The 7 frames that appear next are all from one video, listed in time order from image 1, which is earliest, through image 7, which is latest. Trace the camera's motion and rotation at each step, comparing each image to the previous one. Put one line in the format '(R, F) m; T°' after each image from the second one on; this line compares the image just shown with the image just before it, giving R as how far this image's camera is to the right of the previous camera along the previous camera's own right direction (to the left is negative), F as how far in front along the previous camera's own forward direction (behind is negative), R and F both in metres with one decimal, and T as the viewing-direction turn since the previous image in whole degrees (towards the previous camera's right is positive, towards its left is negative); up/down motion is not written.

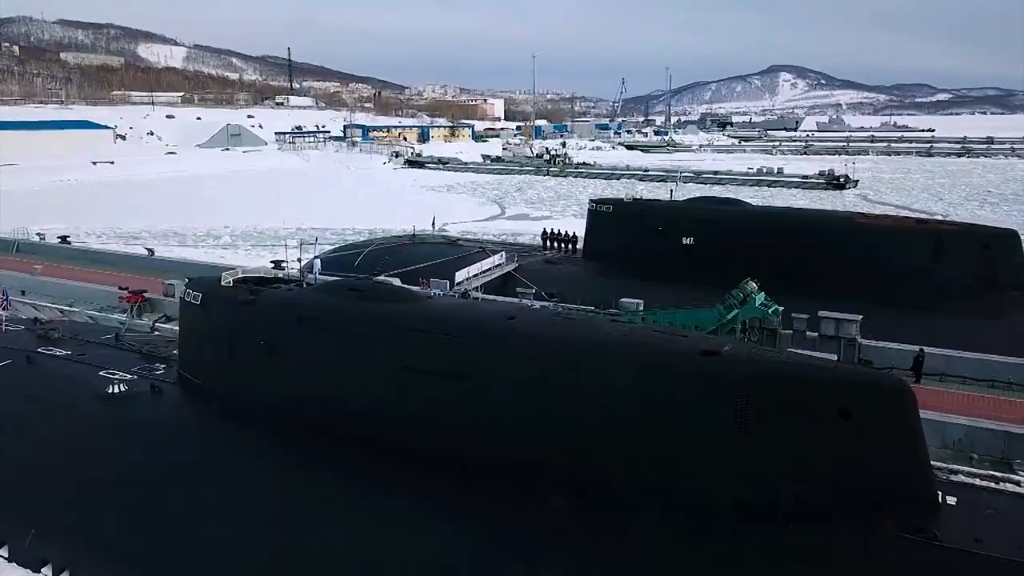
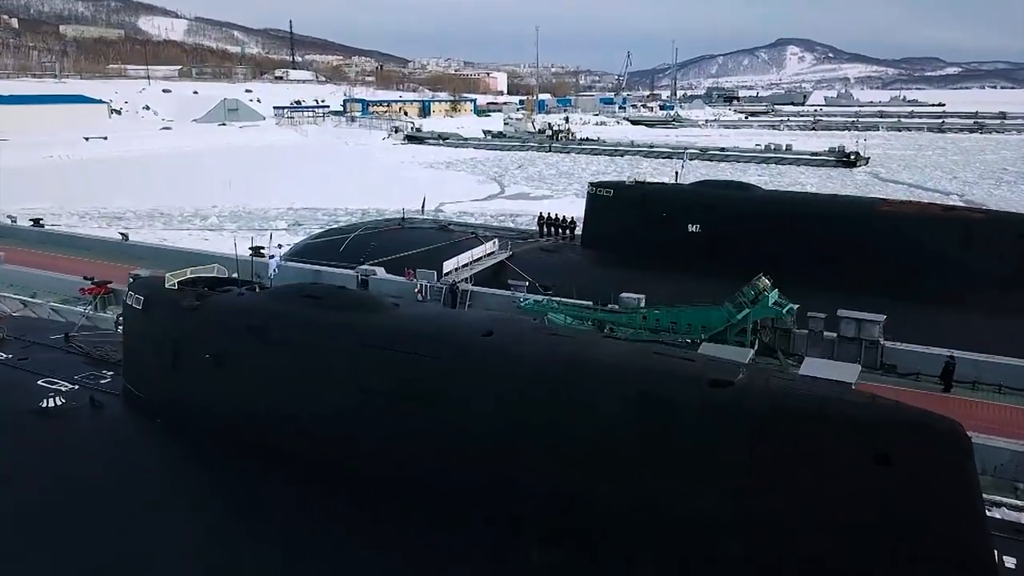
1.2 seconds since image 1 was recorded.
(+0.2, +0.9) m; 0°
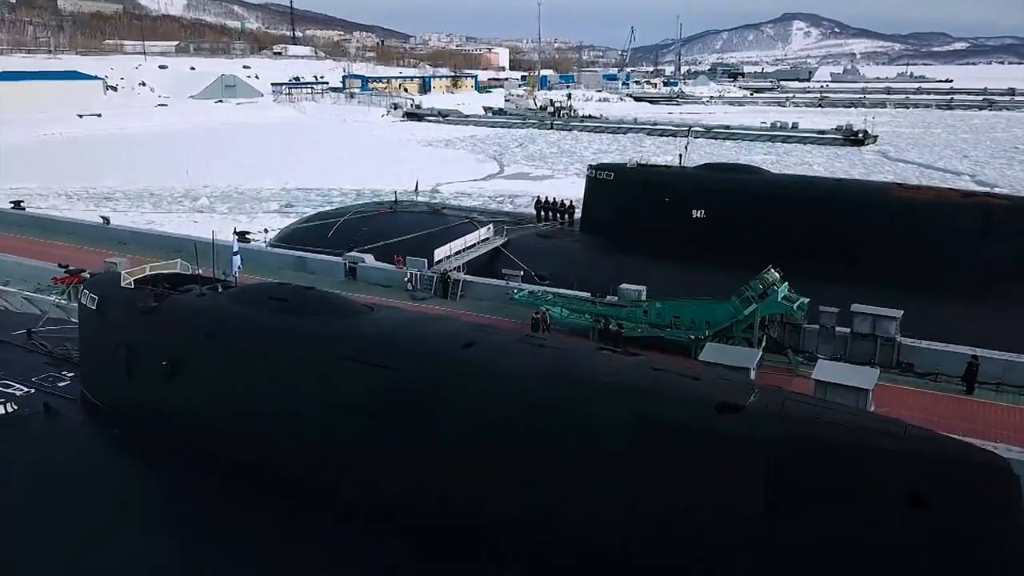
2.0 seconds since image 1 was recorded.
(+0.1, +0.6) m; 0°
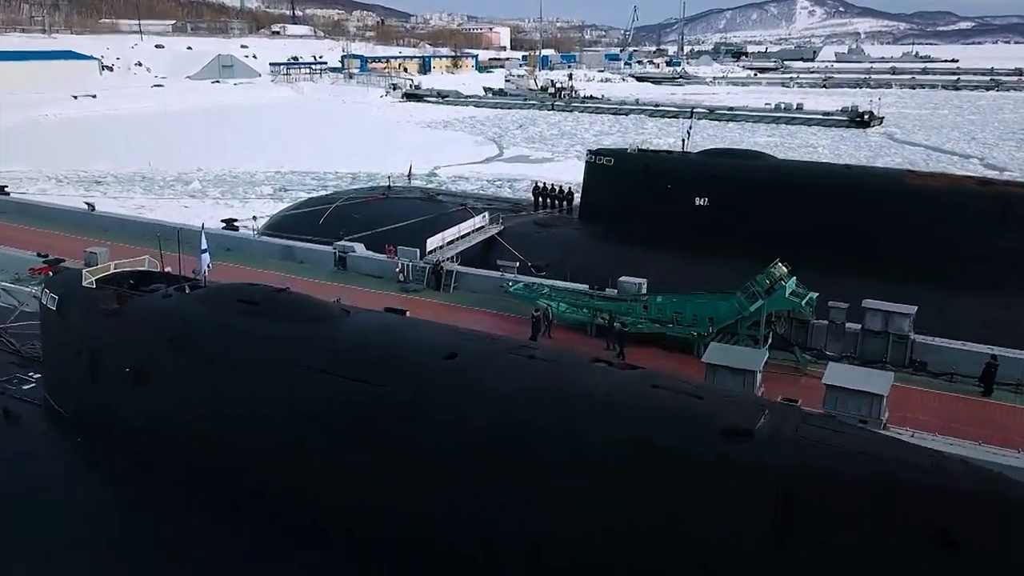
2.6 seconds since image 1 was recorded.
(+0.1, +0.4) m; 0°
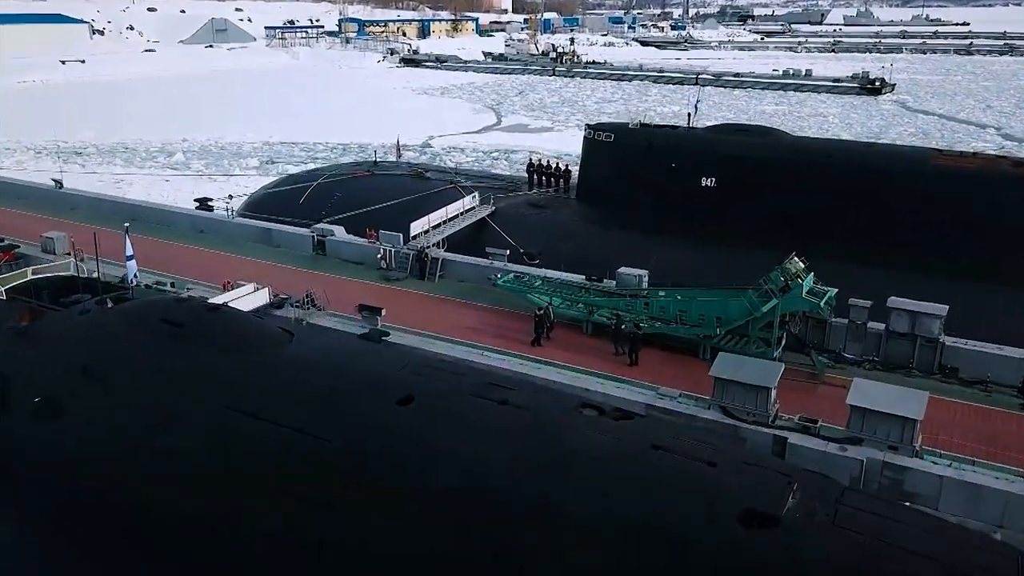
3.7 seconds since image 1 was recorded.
(+0.1, +0.8) m; 0°
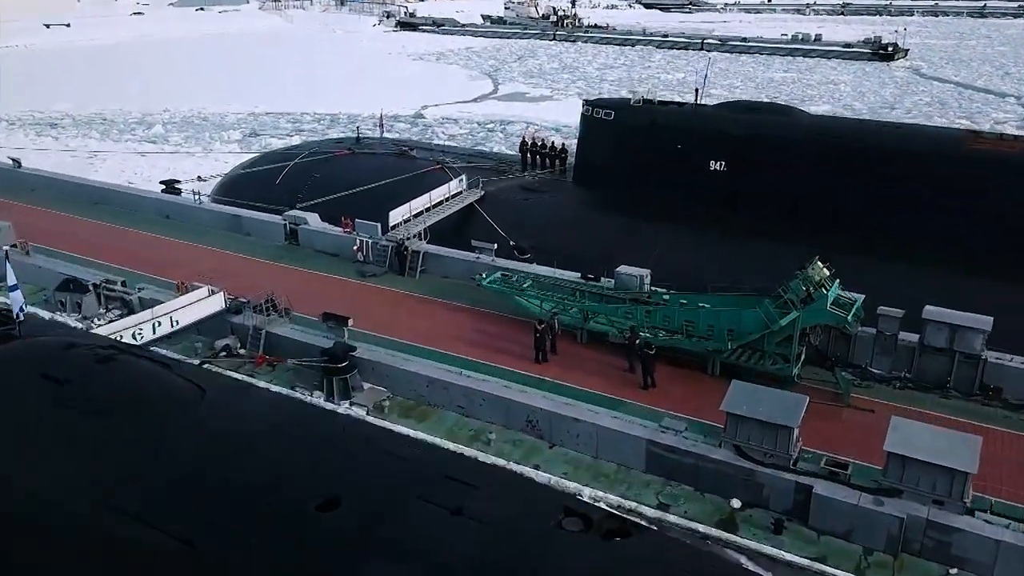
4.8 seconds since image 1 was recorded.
(+0.1, +0.9) m; 0°
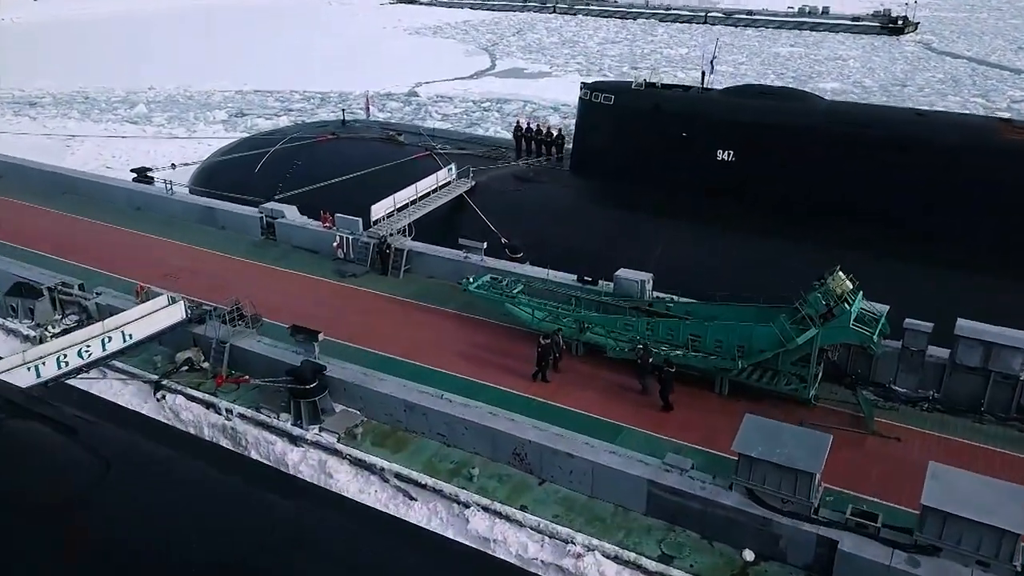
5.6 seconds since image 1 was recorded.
(+0.1, +0.7) m; 0°
